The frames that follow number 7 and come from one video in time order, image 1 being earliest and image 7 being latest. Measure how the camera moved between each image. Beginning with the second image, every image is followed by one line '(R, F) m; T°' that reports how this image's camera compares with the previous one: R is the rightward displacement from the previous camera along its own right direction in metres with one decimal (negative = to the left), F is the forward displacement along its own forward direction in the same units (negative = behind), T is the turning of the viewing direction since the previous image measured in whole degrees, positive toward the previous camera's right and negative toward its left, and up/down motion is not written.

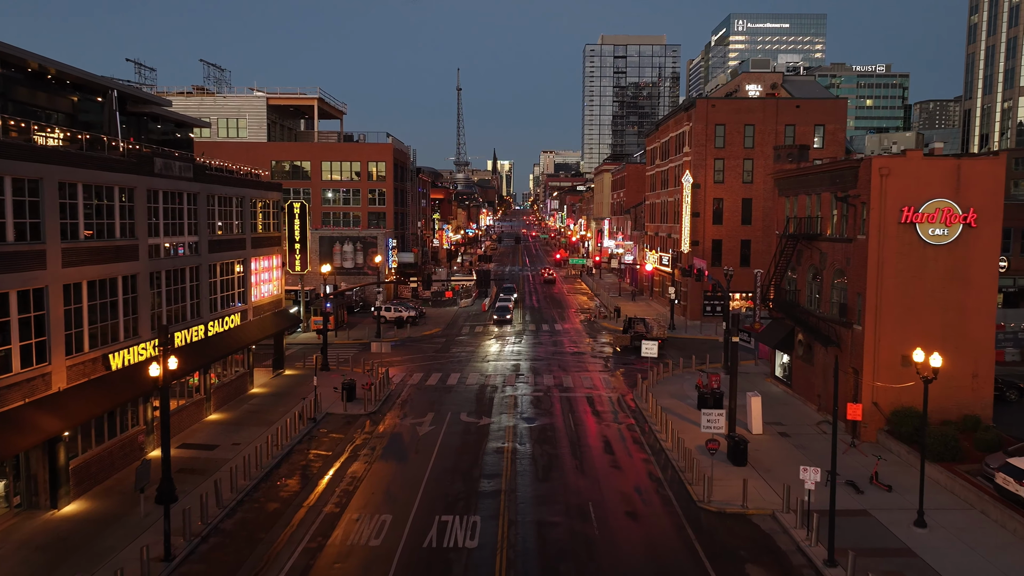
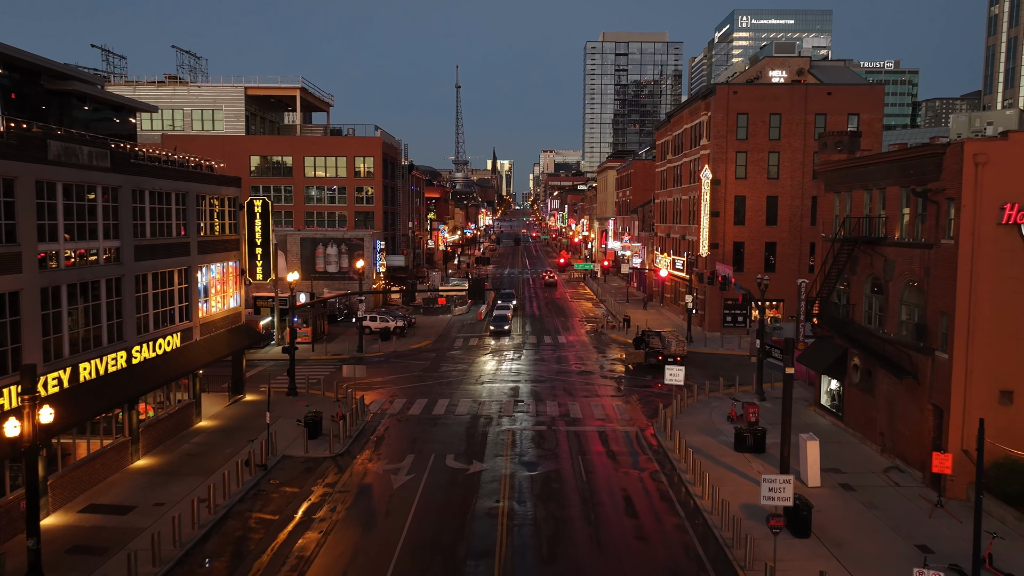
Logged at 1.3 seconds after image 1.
(+0.1, +5.2) m; 0°
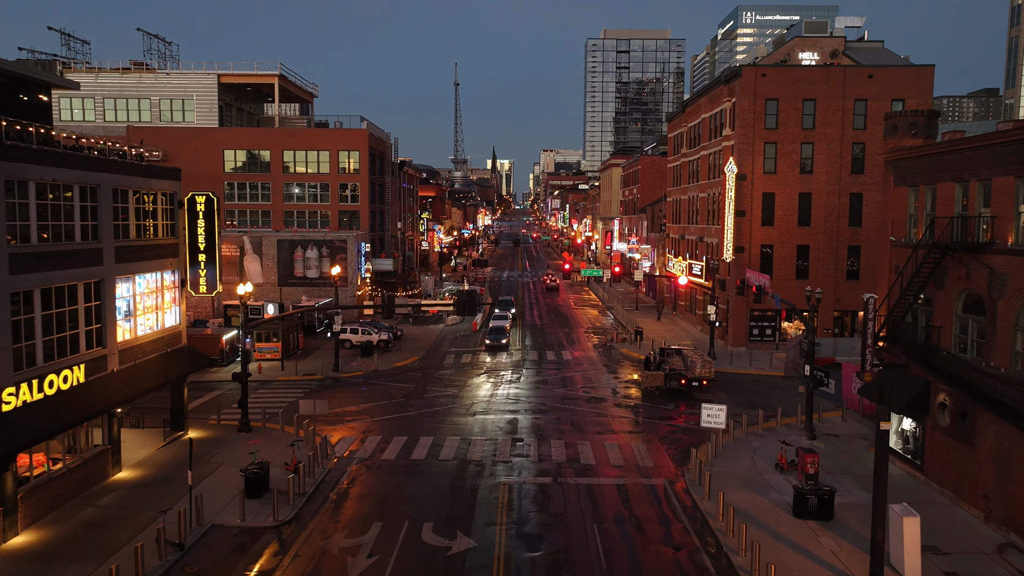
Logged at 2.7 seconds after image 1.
(+0.1, +5.4) m; 0°
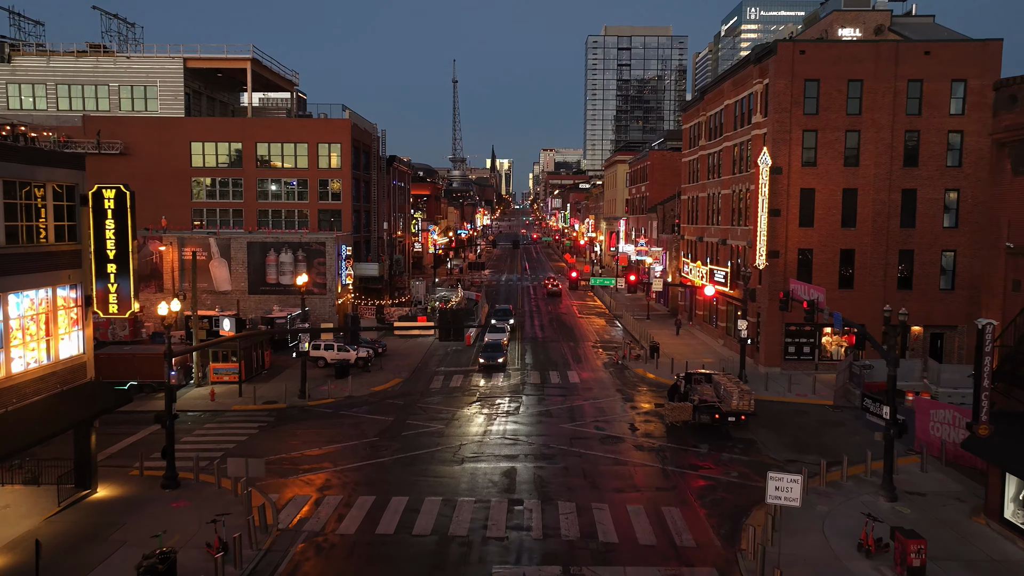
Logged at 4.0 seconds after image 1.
(+0.1, +5.6) m; 0°
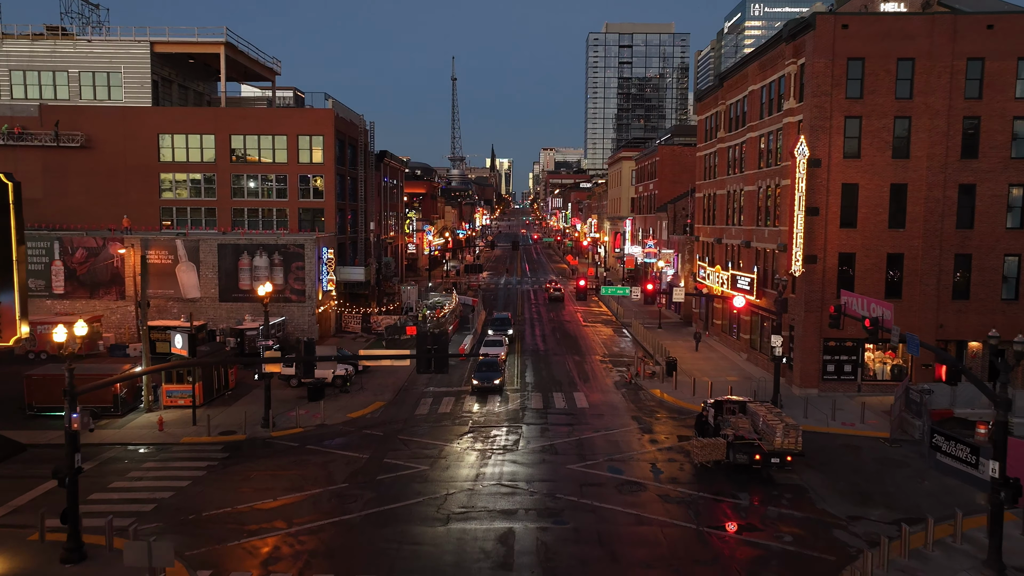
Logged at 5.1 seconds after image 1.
(+0.1, +4.5) m; 0°
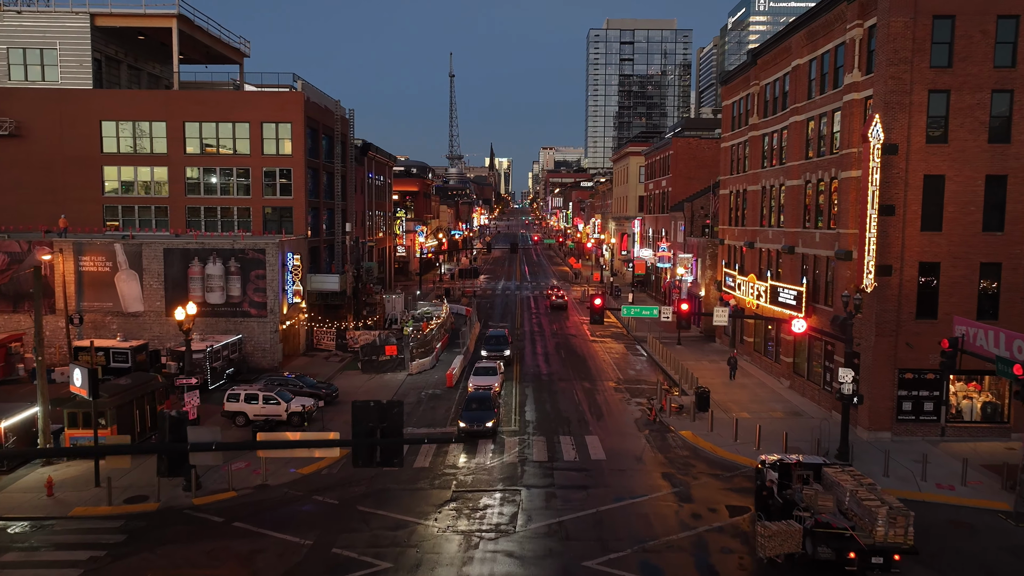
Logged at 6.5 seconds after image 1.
(+0.1, +6.3) m; 0°
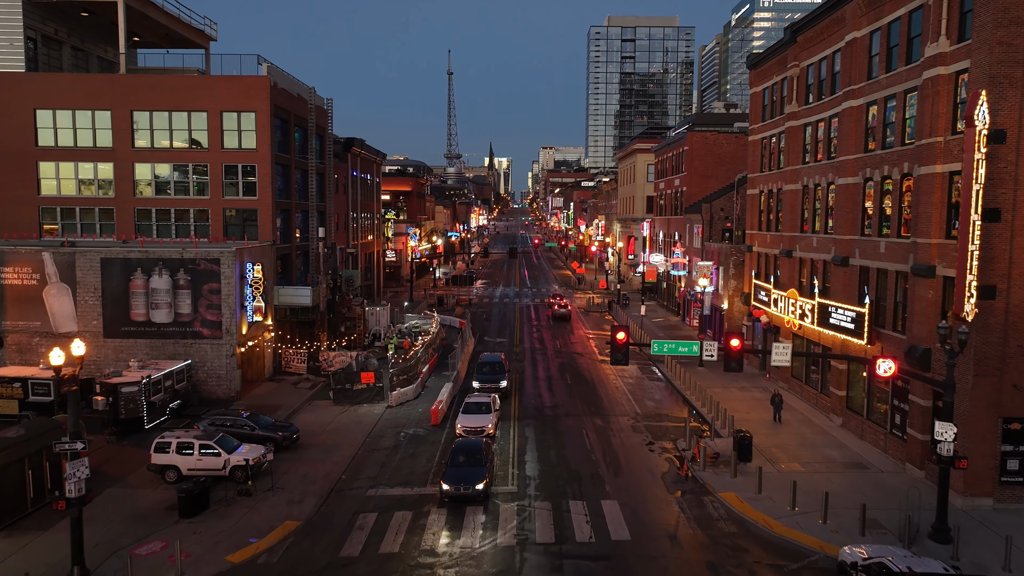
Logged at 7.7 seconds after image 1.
(+0.1, +5.4) m; 0°
